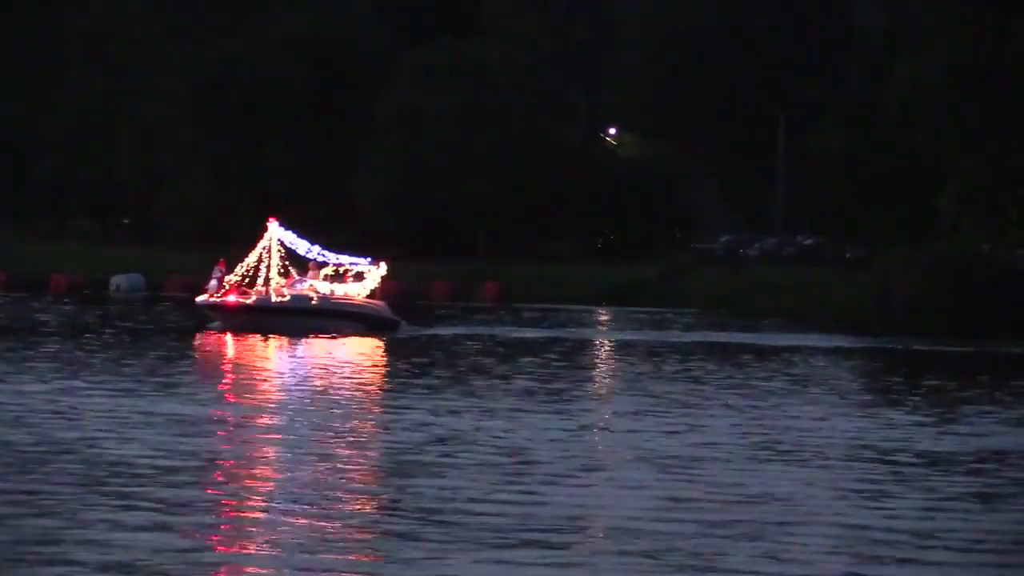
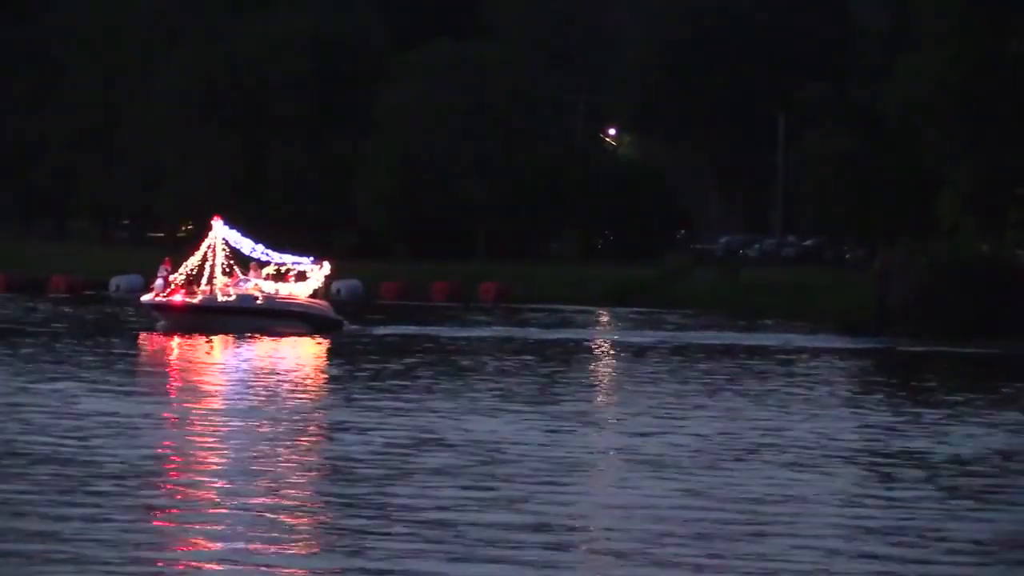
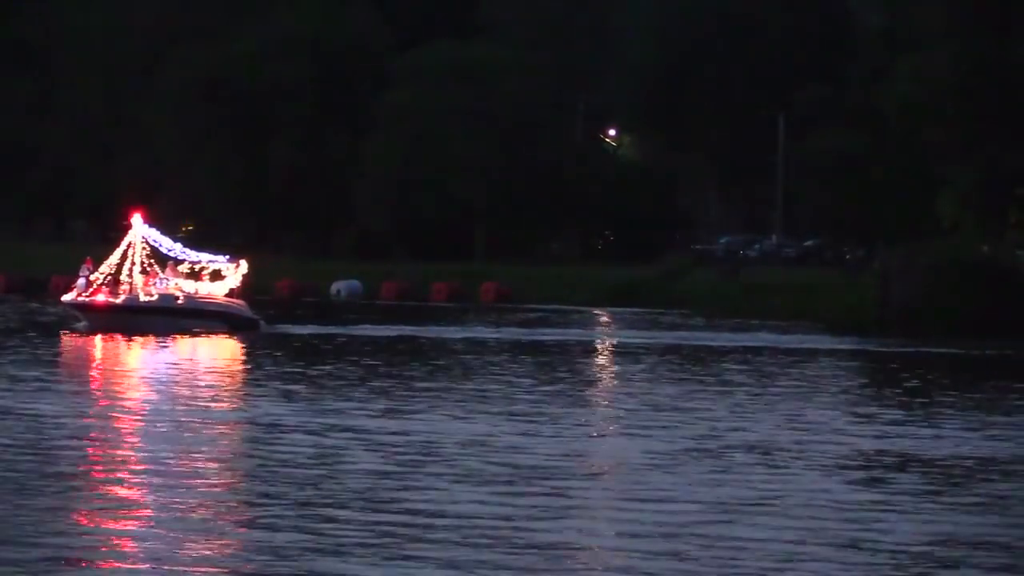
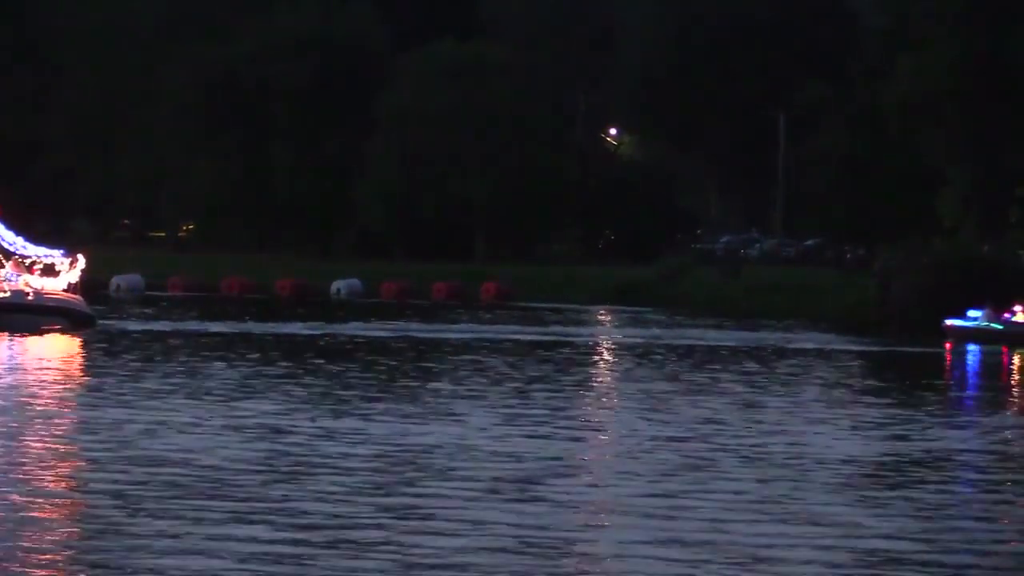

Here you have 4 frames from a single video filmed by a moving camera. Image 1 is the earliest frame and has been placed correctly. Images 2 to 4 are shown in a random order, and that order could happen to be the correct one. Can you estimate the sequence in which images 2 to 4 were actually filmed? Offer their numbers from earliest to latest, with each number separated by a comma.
2, 3, 4
